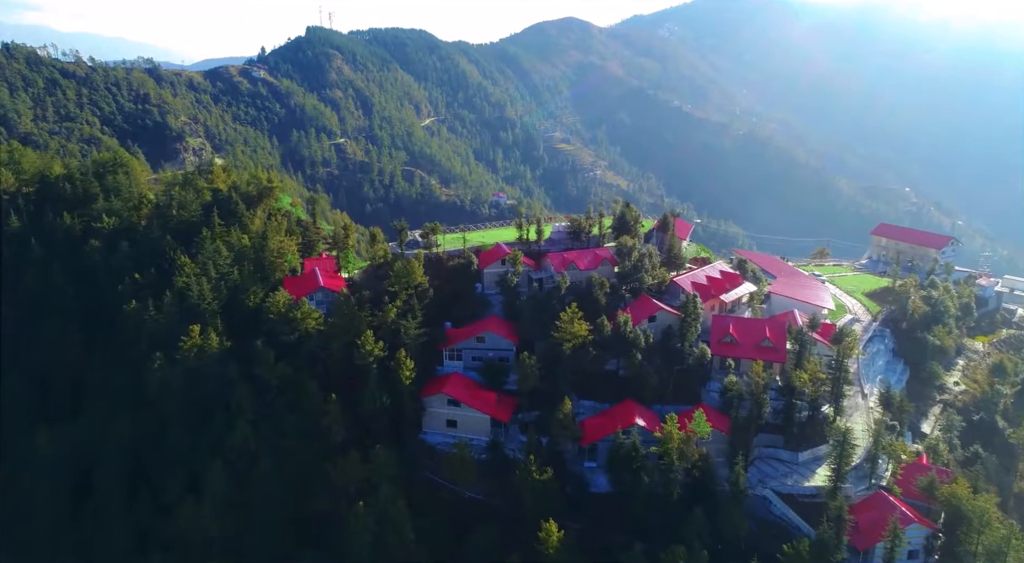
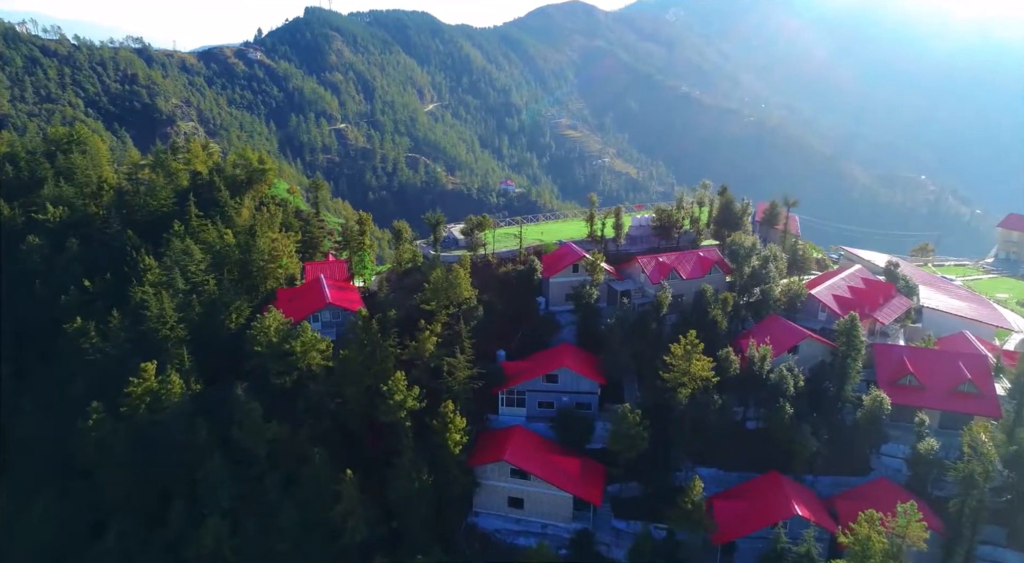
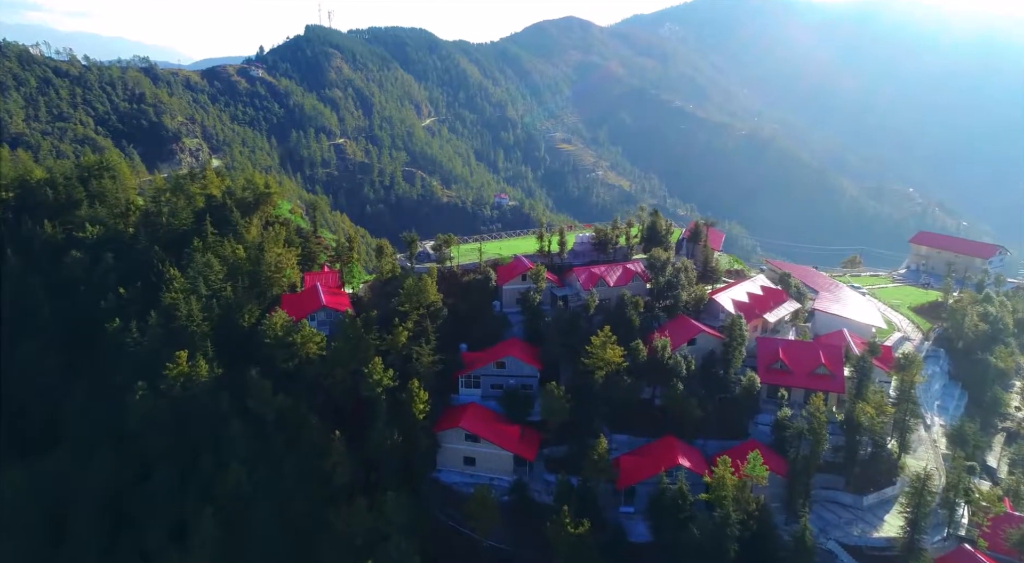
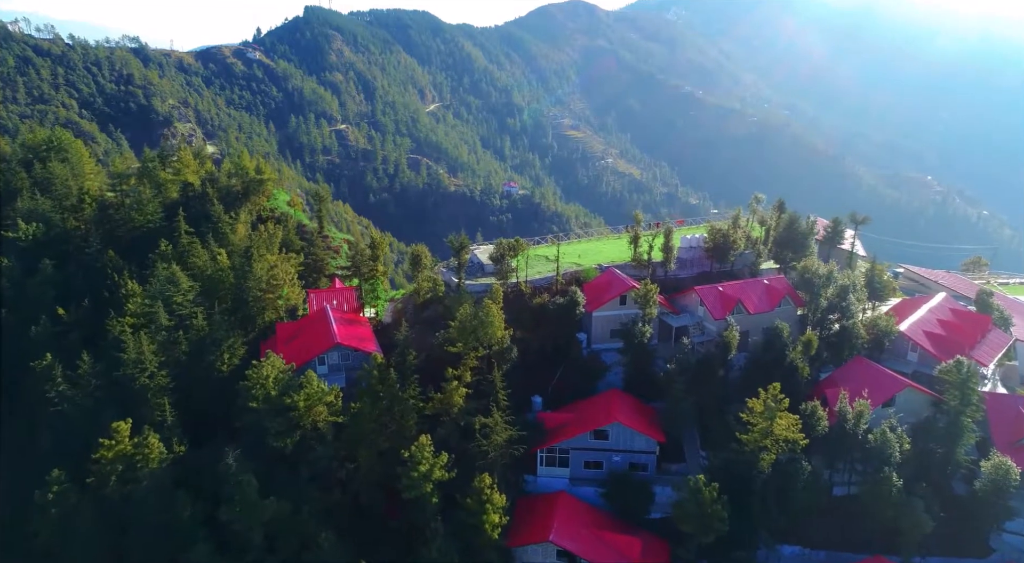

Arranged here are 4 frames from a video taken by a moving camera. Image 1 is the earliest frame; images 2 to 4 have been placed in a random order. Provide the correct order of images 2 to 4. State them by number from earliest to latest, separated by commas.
3, 2, 4
